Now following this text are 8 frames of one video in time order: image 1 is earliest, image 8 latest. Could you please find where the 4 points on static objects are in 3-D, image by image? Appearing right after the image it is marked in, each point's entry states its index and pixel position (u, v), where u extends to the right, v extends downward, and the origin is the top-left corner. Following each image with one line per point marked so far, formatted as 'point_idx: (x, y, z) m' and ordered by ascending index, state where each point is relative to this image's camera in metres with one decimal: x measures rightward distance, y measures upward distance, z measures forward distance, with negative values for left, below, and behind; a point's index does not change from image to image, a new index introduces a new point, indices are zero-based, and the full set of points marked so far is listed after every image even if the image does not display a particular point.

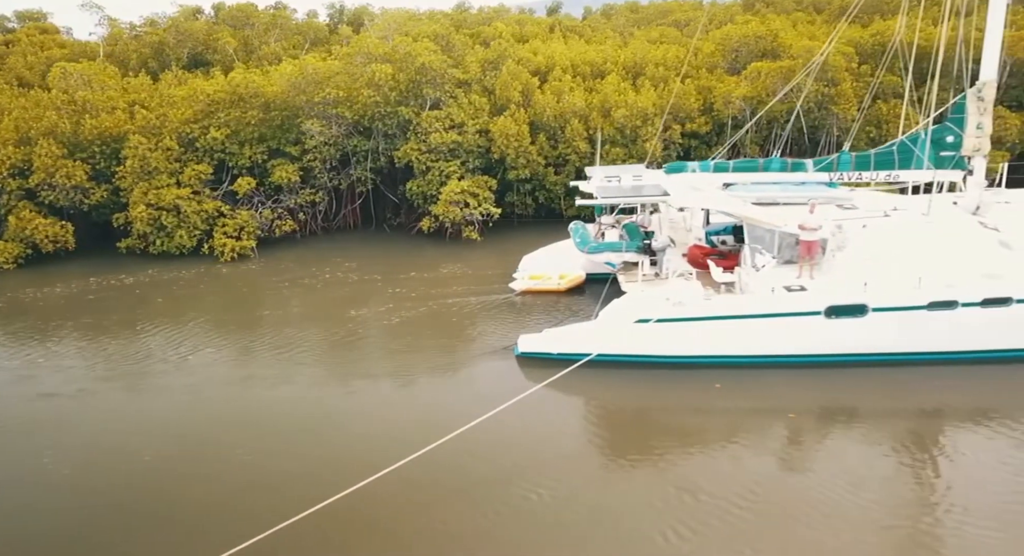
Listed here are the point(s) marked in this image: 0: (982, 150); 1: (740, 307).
0: (+7.6, +2.0, +9.9) m
1: (+3.3, -0.4, +9.1) m
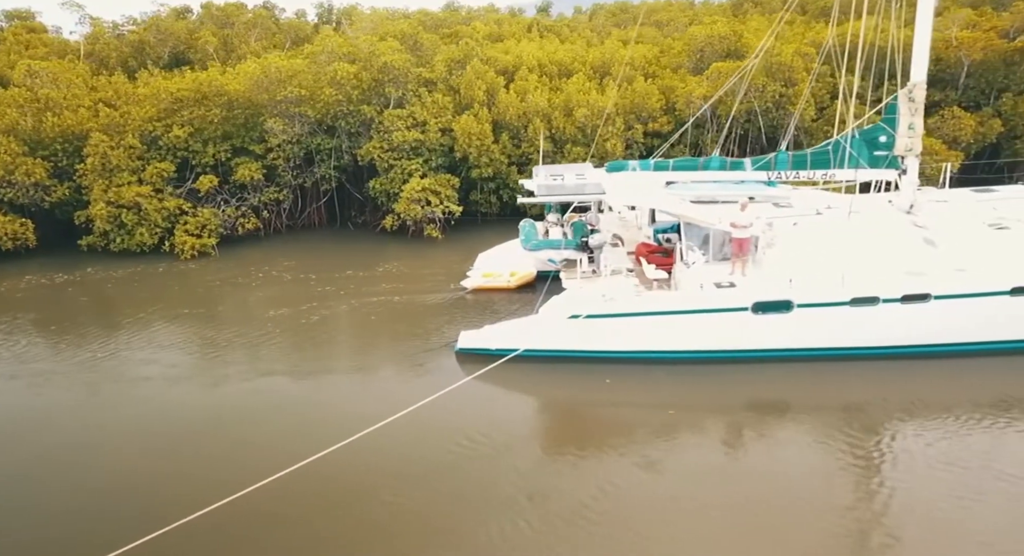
0: (+6.6, +2.0, +10.1) m
1: (+2.3, -0.4, +9.3) m
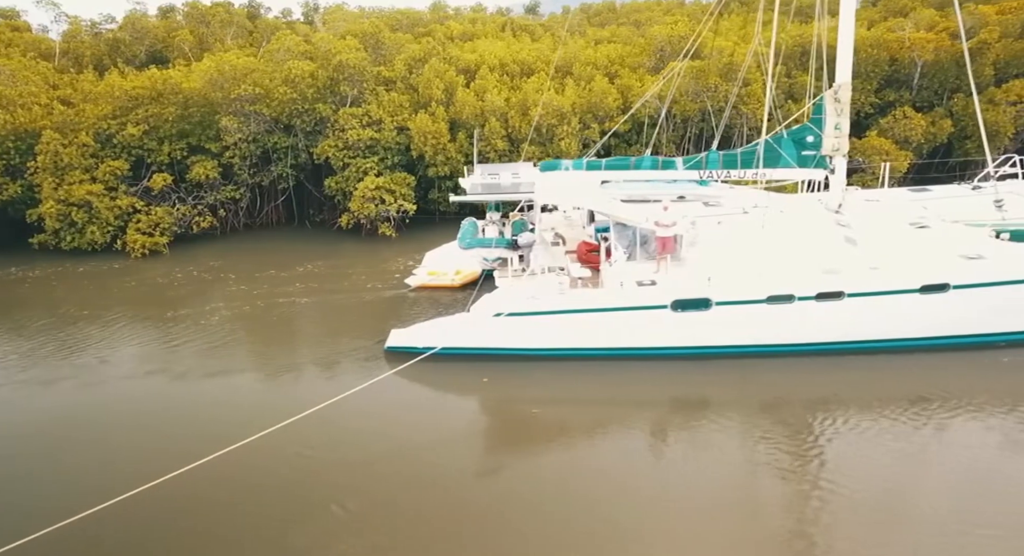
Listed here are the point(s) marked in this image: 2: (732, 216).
0: (+5.4, +2.1, +10.3) m
1: (+1.2, -0.3, +9.4) m
2: (+3.6, +1.0, +10.2) m
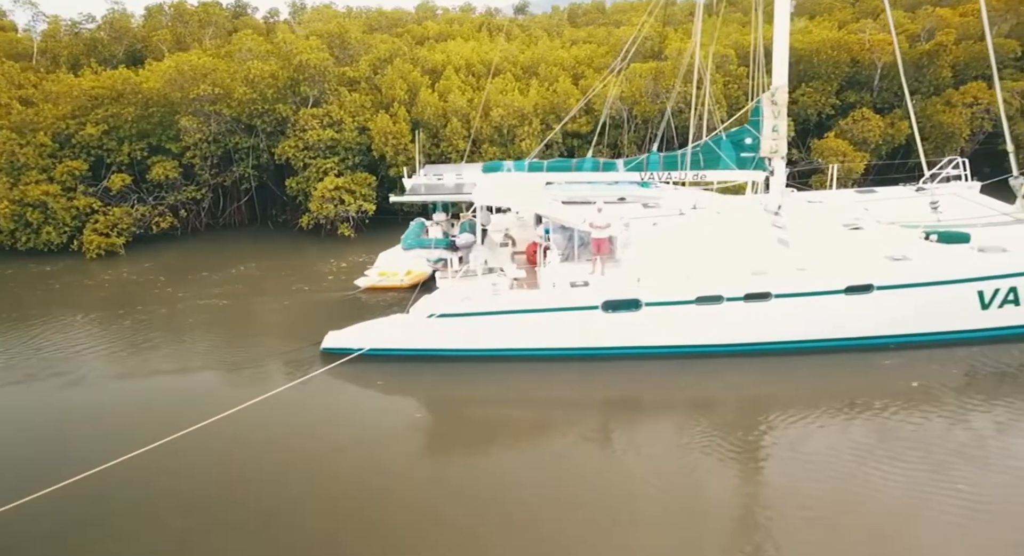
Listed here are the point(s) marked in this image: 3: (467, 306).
0: (+4.4, +2.1, +10.4) m
1: (+0.2, -0.4, +9.4) m
2: (+2.6, +1.0, +10.3) m
3: (-0.7, -0.4, +9.5) m
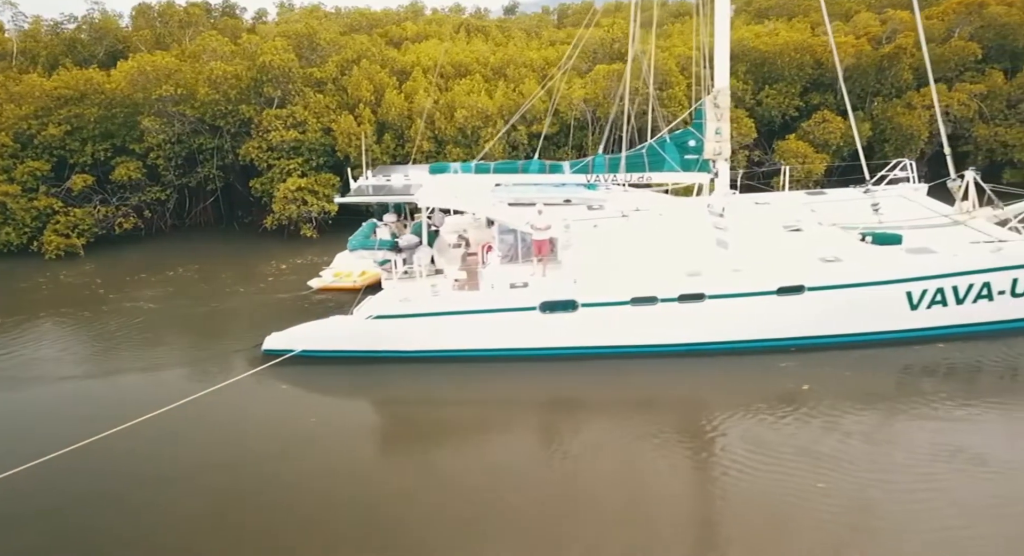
0: (+3.5, +2.0, +10.4) m
1: (-0.8, -0.4, +9.5) m
2: (+1.6, +1.0, +10.4) m
3: (-1.6, -0.4, +9.6) m
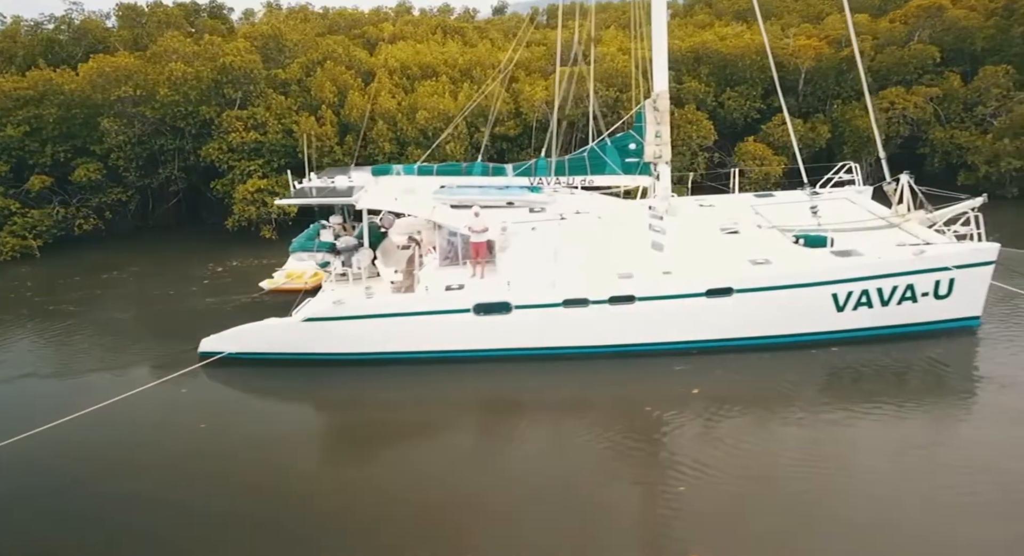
0: (+2.5, +2.0, +10.5) m
1: (-1.8, -0.4, +9.5) m
2: (+0.6, +0.9, +10.4) m
3: (-2.6, -0.5, +9.6) m
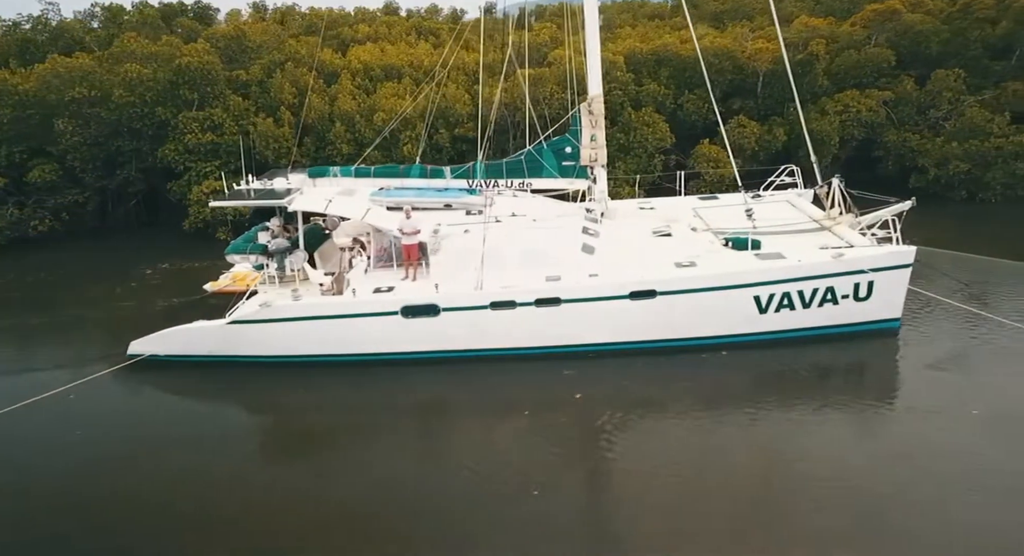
0: (+1.4, +2.0, +10.6) m
1: (-2.9, -0.5, +9.6) m
2: (-0.5, +0.9, +10.5) m
3: (-3.7, -0.5, +9.6) m
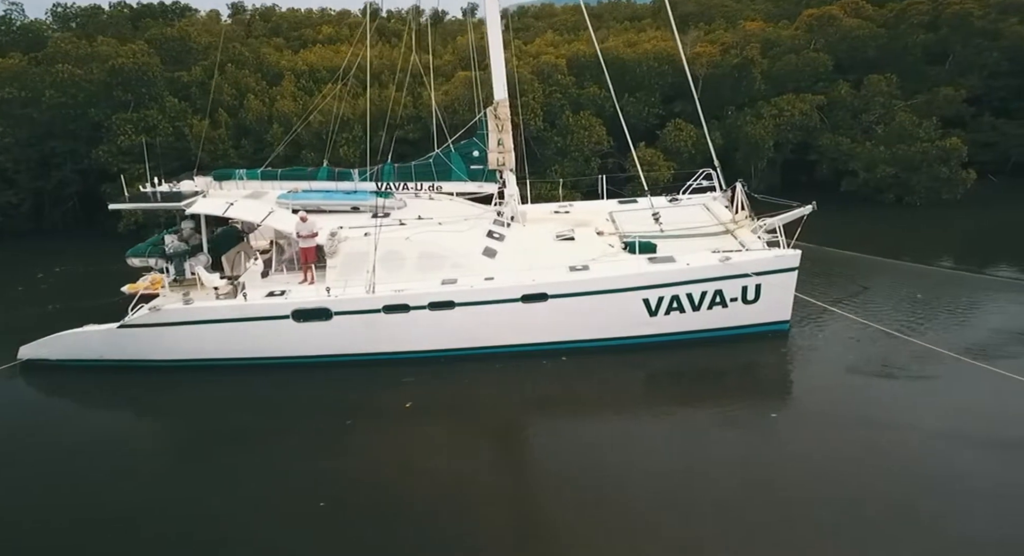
0: (-0.2, +1.9, +10.6) m
1: (-4.4, -0.5, +9.5) m
2: (-2.1, +0.8, +10.5) m
3: (-5.3, -0.6, +9.5) m
